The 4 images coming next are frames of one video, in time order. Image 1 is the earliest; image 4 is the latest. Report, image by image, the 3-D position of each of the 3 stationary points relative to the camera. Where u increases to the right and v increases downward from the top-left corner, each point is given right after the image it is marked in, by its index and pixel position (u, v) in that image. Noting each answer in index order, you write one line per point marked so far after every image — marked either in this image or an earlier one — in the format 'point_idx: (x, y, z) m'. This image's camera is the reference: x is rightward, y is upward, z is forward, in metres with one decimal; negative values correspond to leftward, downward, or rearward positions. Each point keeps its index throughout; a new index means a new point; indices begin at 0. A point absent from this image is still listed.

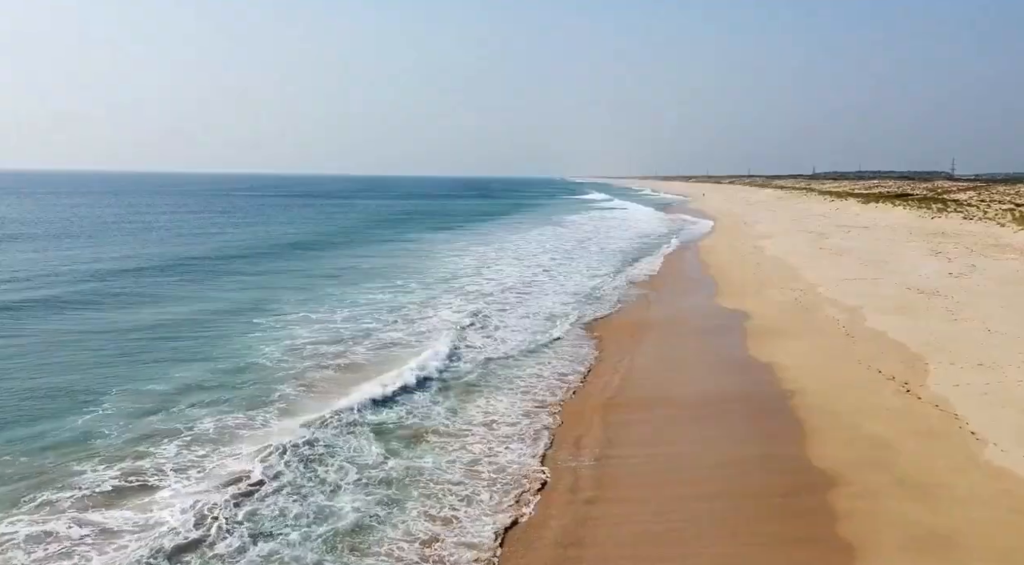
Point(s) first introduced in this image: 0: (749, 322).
0: (+5.3, -0.9, +19.1) m
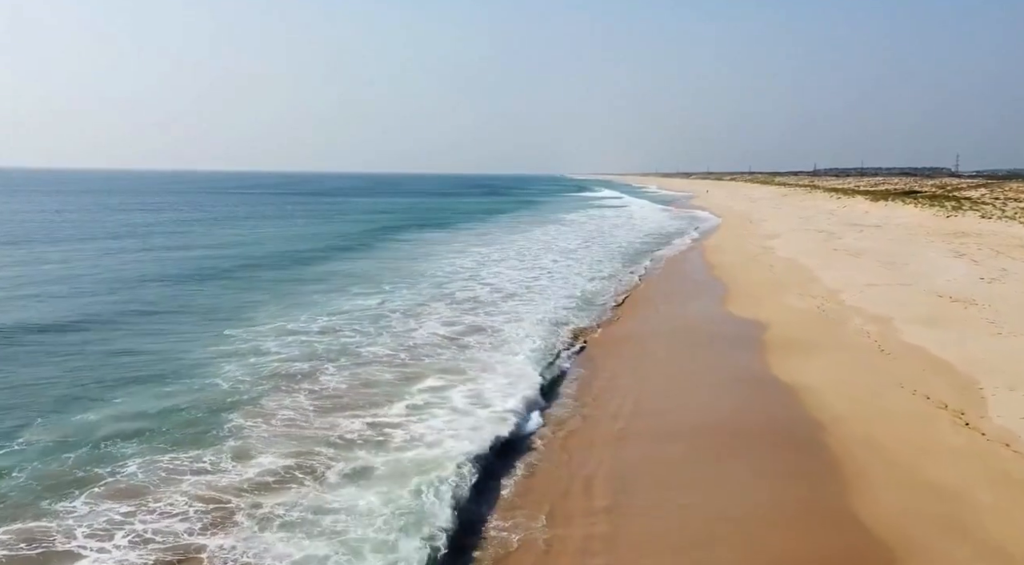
0: (+5.3, -1.0, +17.5) m
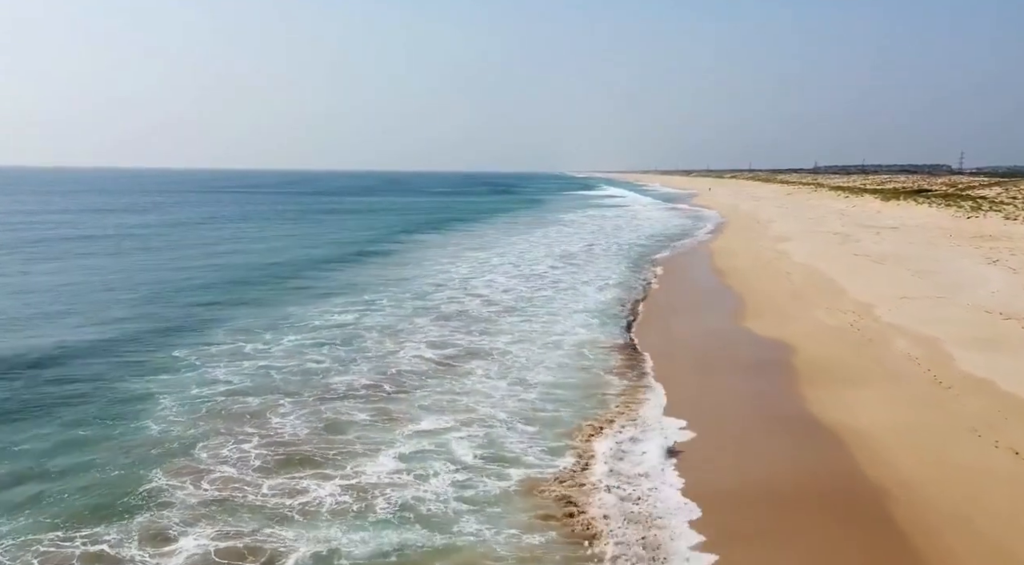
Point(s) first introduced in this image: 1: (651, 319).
0: (+5.2, -1.4, +15.5) m
1: (+3.2, -0.9, +19.4) m
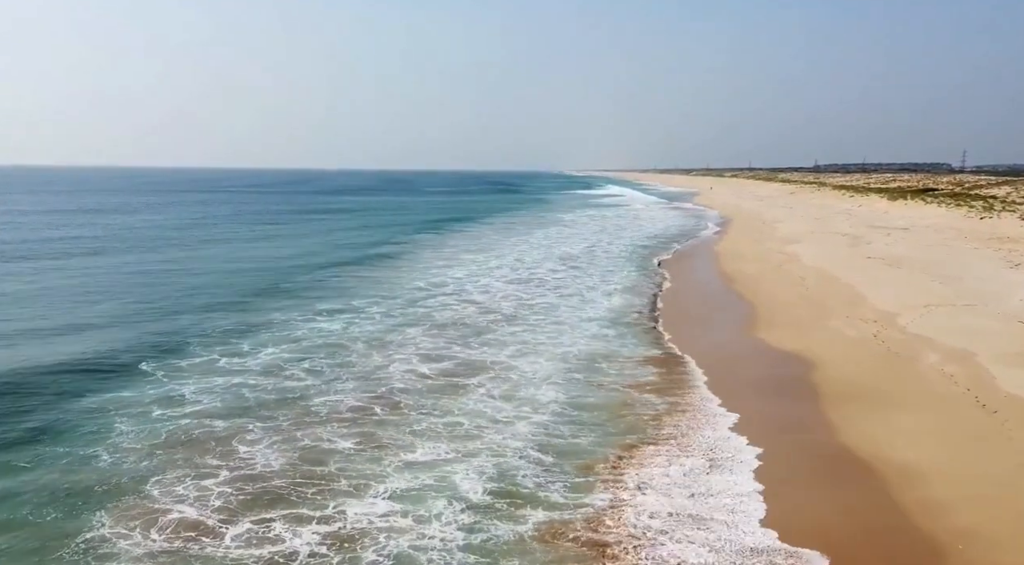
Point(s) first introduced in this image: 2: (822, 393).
0: (+5.2, -1.5, +14.3) m
1: (+3.2, -1.0, +18.3) m
2: (+4.9, -1.8, +13.2) m
